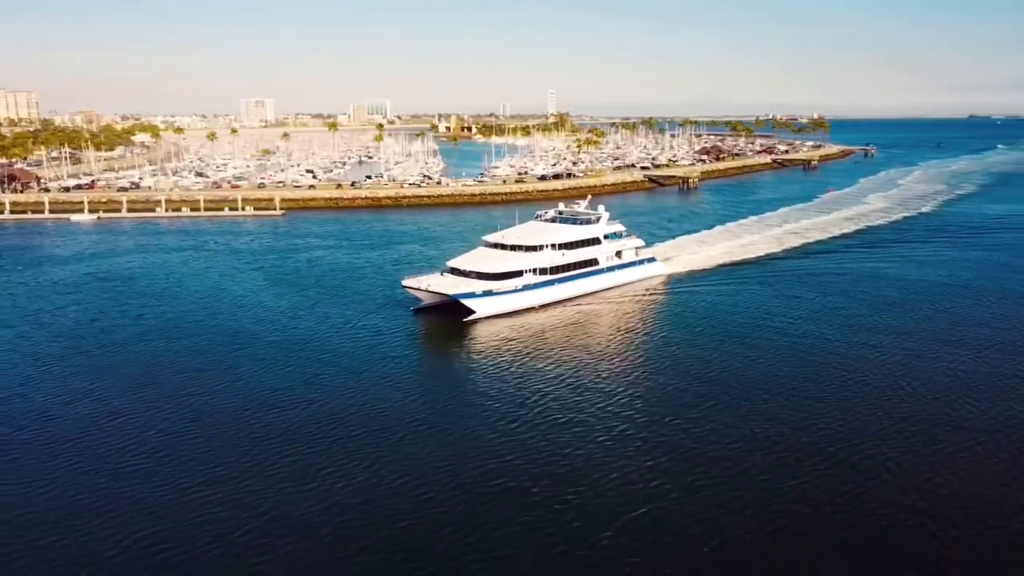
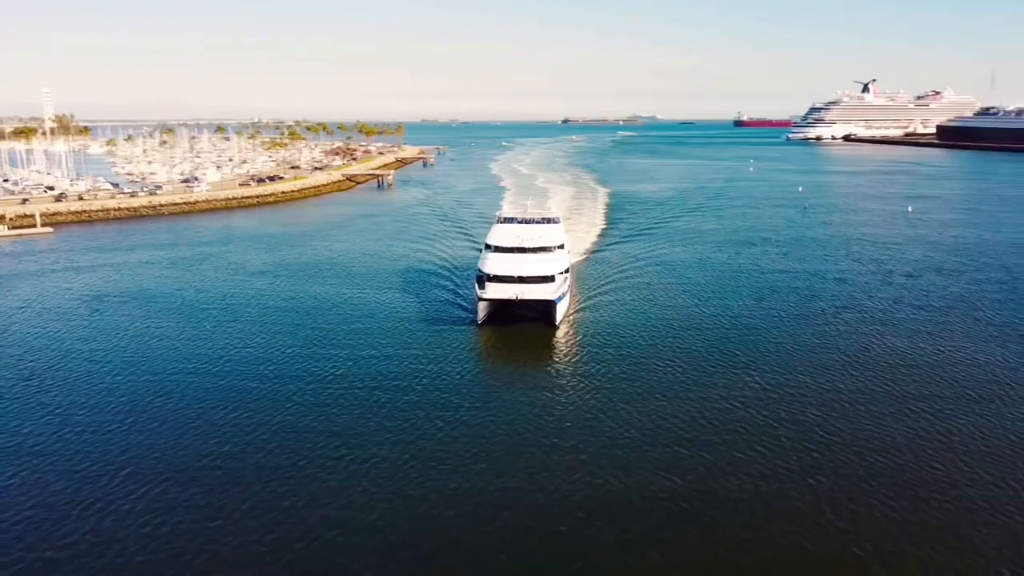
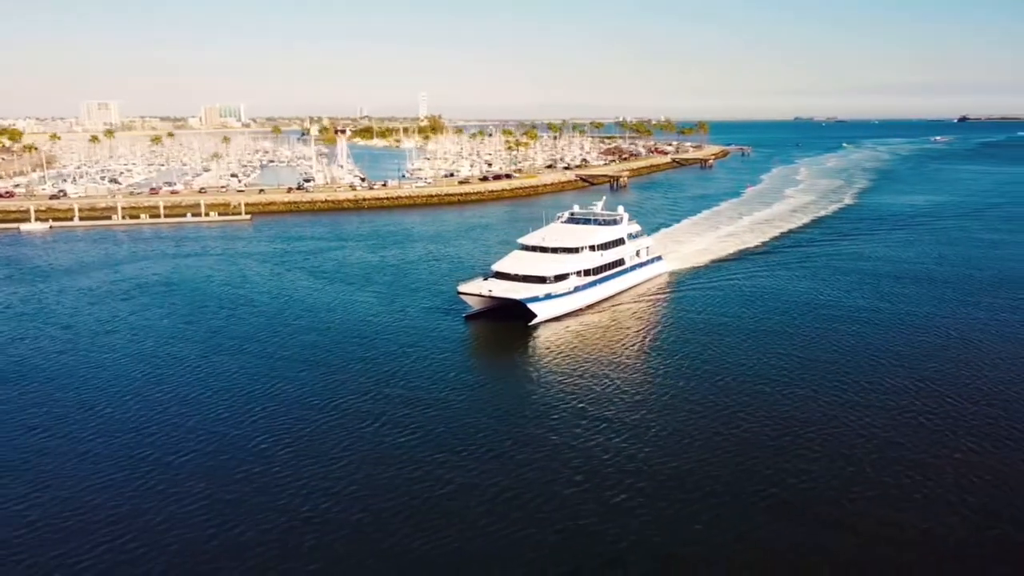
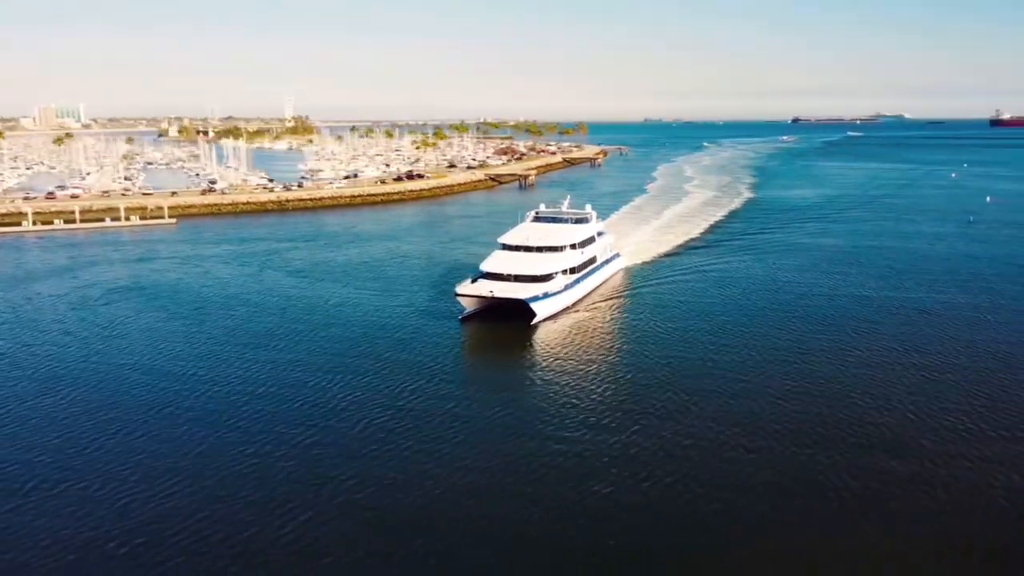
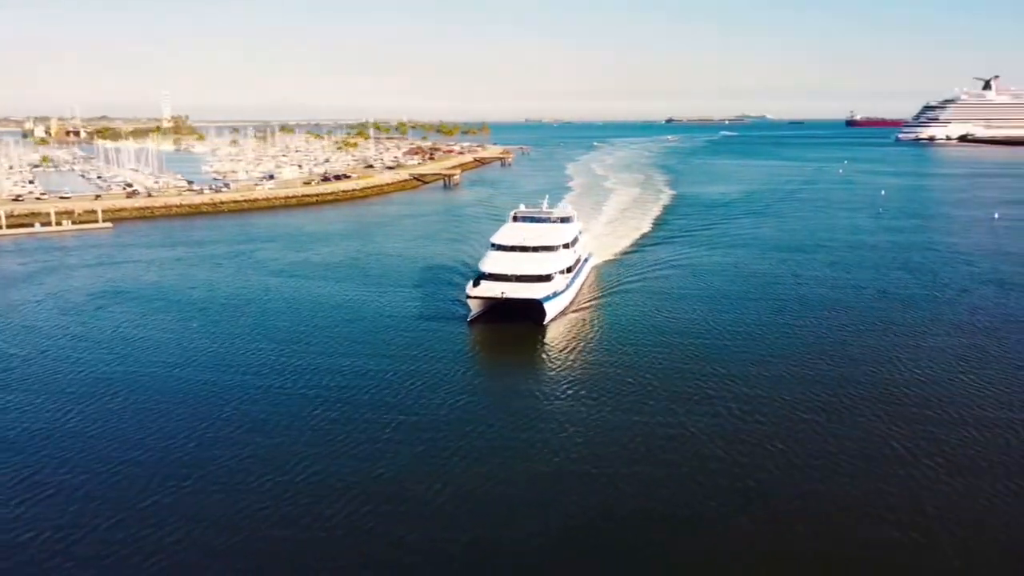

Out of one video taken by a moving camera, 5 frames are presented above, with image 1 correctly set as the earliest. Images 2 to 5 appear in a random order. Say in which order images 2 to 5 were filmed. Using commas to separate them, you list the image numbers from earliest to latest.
3, 4, 5, 2
